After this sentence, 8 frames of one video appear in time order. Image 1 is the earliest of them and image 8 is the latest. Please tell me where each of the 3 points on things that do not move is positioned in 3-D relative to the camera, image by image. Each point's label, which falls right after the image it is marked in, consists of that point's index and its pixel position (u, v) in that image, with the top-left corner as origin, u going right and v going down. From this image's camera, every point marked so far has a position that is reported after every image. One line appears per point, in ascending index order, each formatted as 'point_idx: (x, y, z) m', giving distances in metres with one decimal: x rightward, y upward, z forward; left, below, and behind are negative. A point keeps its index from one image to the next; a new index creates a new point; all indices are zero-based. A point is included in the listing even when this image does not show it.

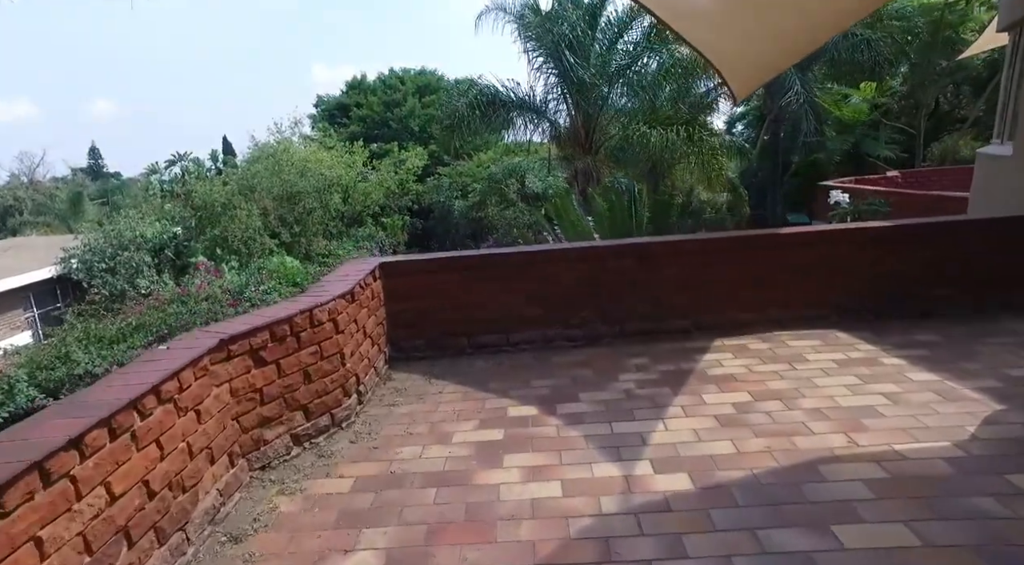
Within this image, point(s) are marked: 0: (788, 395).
0: (+1.1, -0.5, +2.7) m
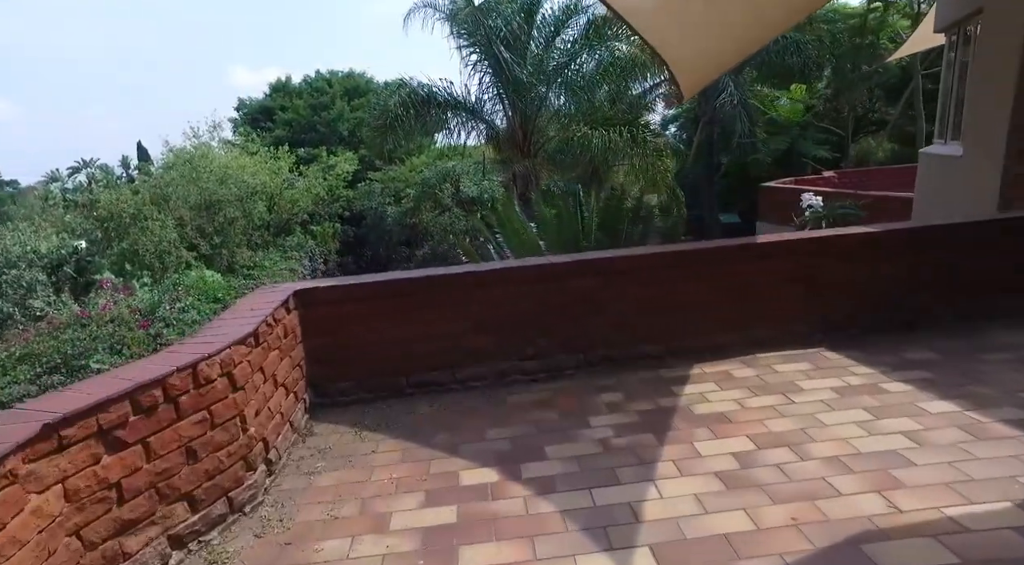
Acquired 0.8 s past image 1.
0: (+1.0, -0.5, +2.3) m
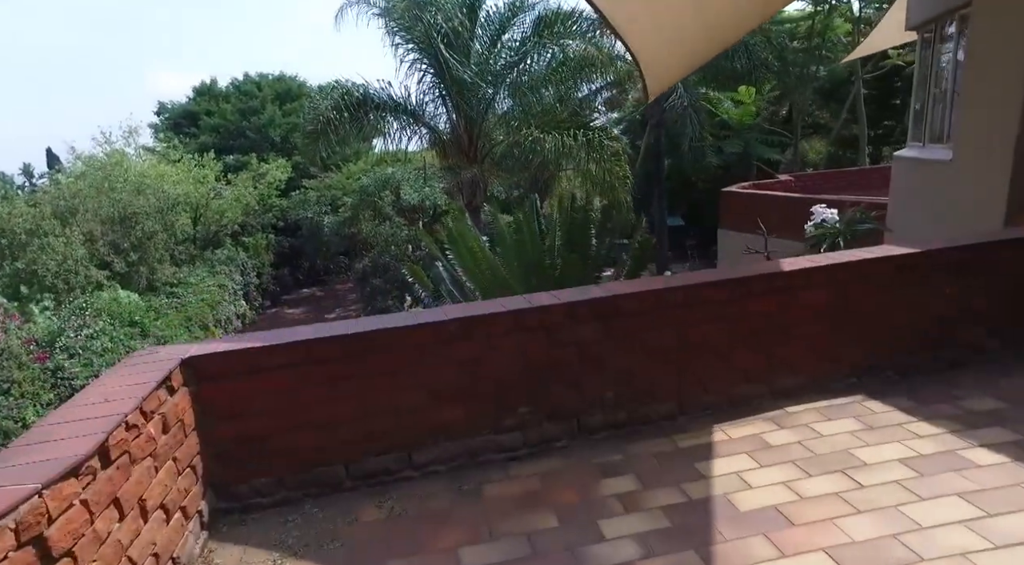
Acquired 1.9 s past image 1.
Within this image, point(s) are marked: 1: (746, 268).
0: (+0.9, -0.7, +1.6) m
1: (+0.9, +0.1, +2.7) m
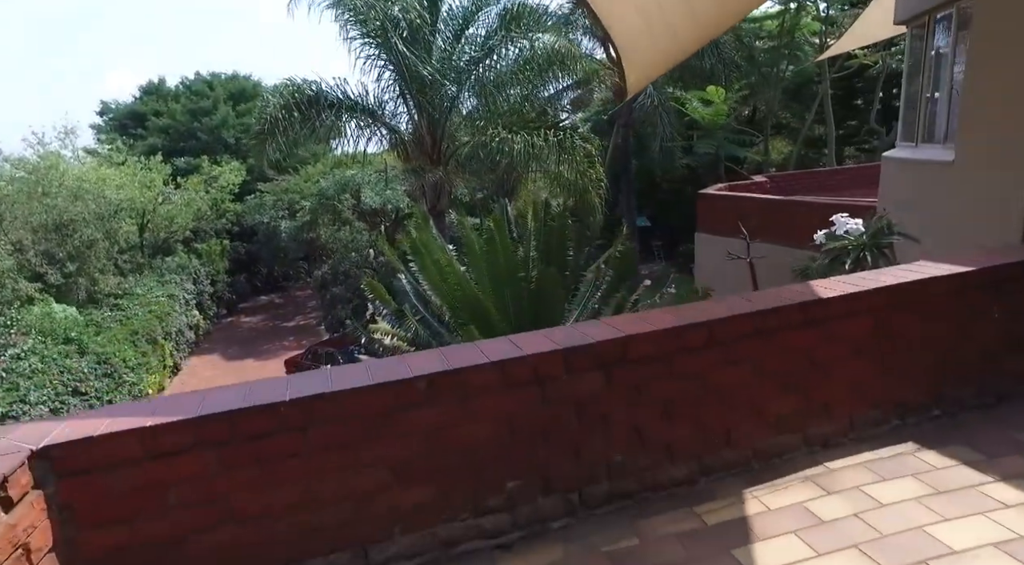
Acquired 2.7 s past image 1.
0: (+0.9, -0.8, +1.2) m
1: (+0.9, 0.0, +2.2) m
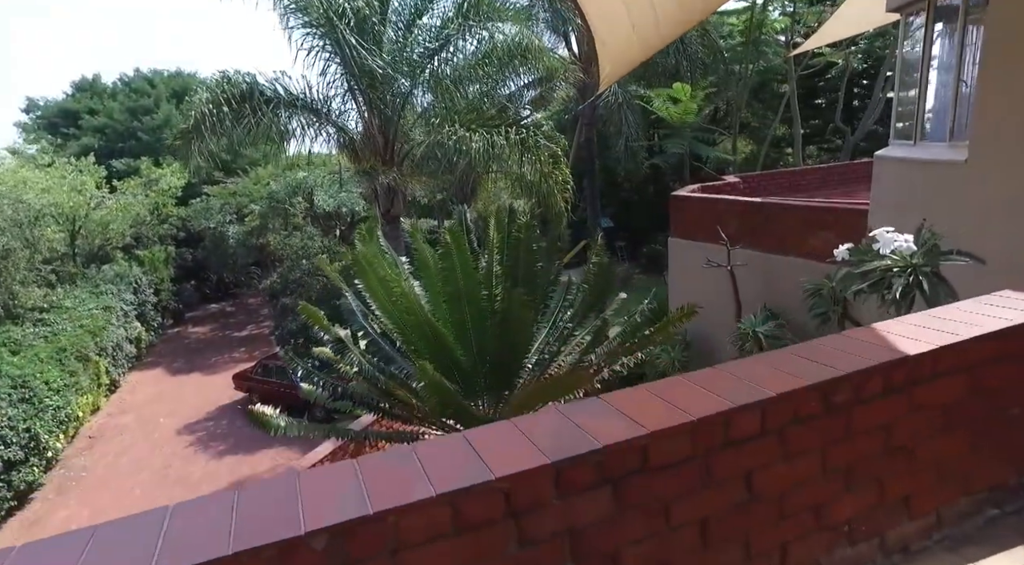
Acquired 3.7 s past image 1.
0: (+0.9, -0.9, +0.5) m
1: (+0.8, -0.2, +1.6) m
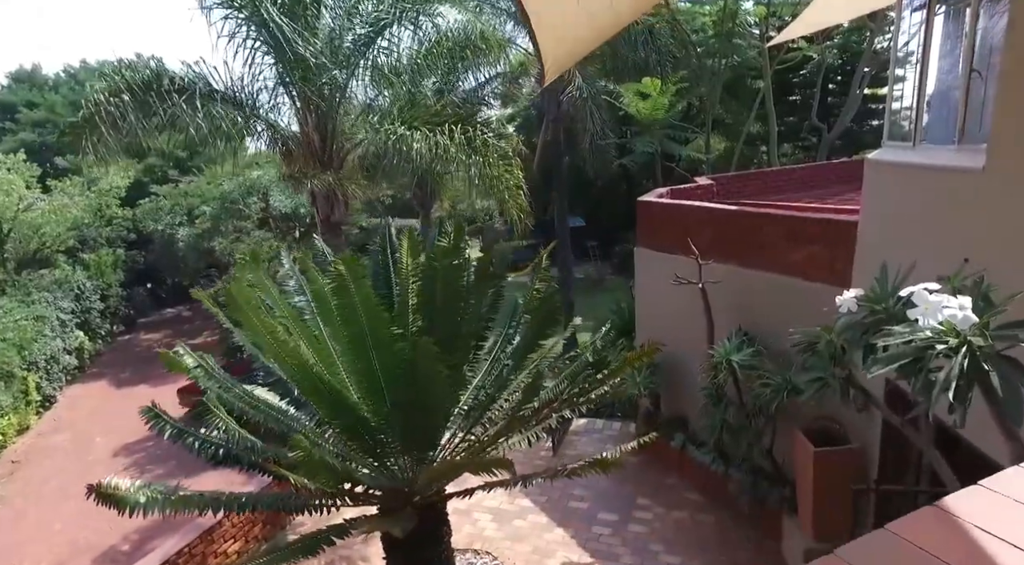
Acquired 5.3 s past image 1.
0: (+0.6, -1.1, -0.3) m
1: (+0.5, -0.4, +0.8) m
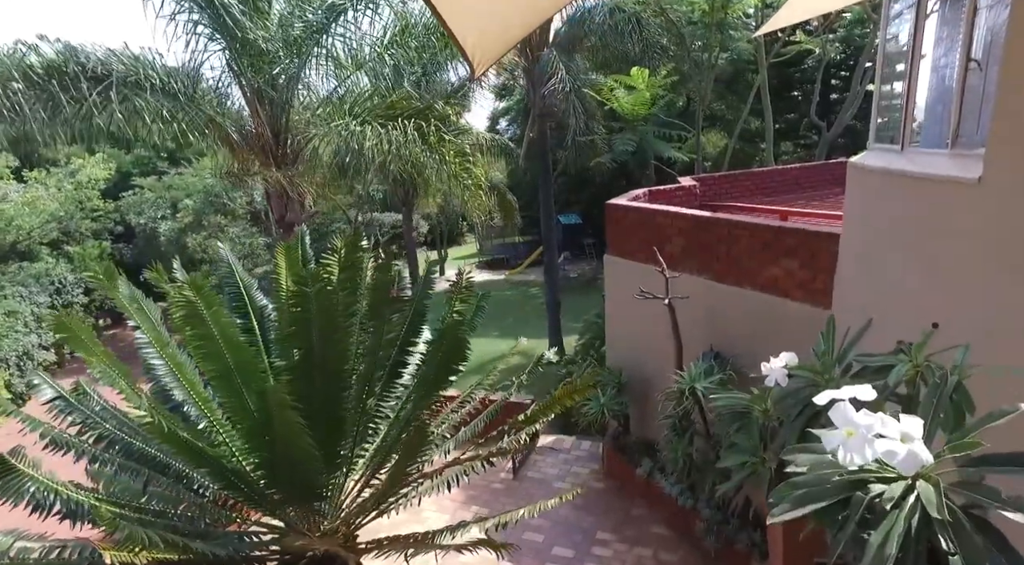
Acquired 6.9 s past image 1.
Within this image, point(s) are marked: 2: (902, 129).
0: (+0.1, -1.2, -0.9) m
1: (0.0, -0.5, +0.2) m
2: (+2.2, +0.9, +3.7) m
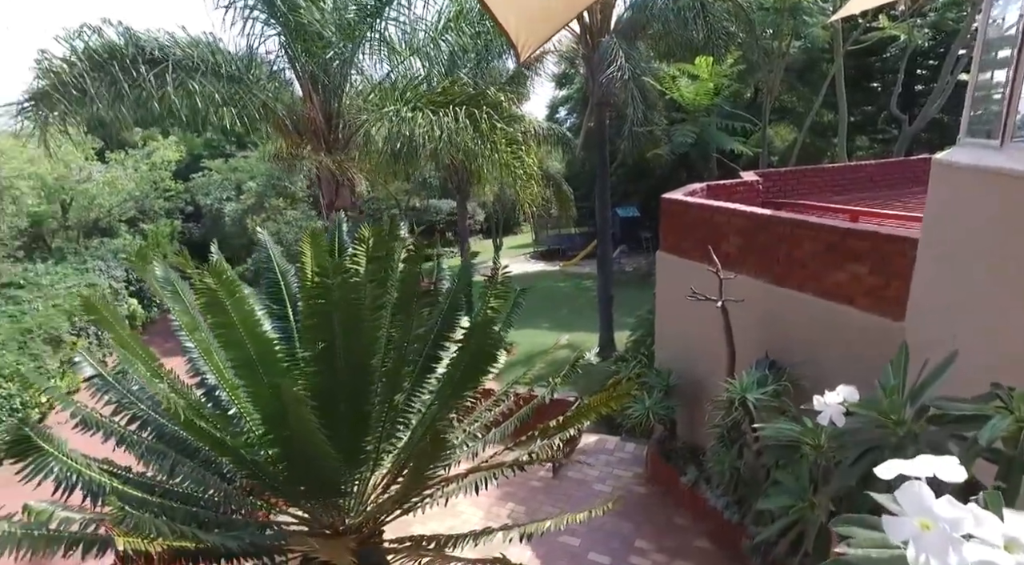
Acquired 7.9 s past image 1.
0: (-0.1, -1.3, -1.0) m
1: (-0.1, -0.5, 0.0) m
2: (+2.4, +0.8, +3.3) m
